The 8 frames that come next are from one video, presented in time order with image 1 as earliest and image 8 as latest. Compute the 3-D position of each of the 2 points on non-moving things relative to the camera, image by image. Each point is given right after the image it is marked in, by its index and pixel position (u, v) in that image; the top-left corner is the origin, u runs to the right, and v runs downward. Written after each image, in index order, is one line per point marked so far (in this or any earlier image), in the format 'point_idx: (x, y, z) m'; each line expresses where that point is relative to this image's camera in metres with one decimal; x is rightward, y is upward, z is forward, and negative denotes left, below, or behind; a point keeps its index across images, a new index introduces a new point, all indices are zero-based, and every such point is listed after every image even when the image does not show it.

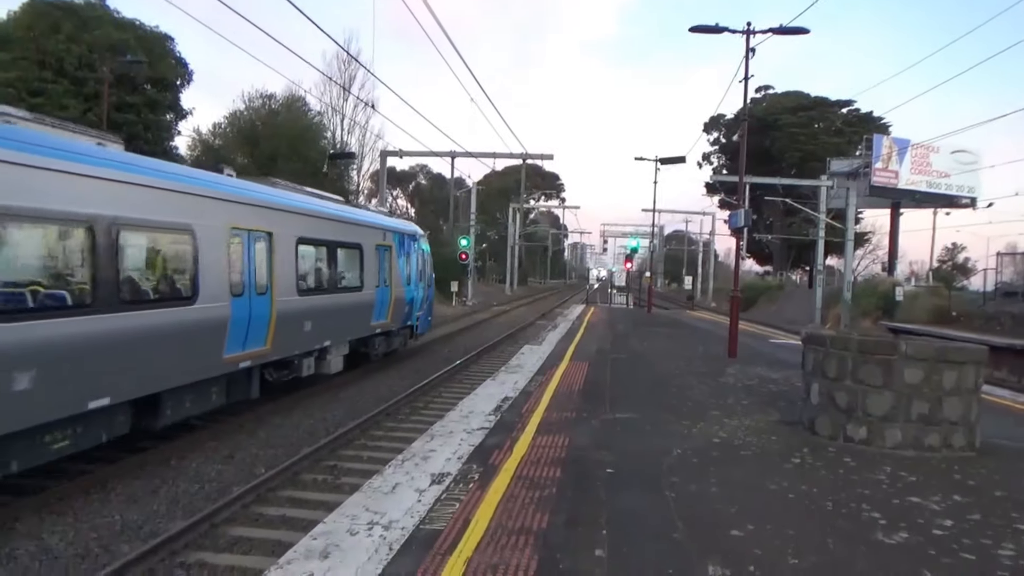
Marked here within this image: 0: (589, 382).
0: (+1.2, -1.4, +11.2) m
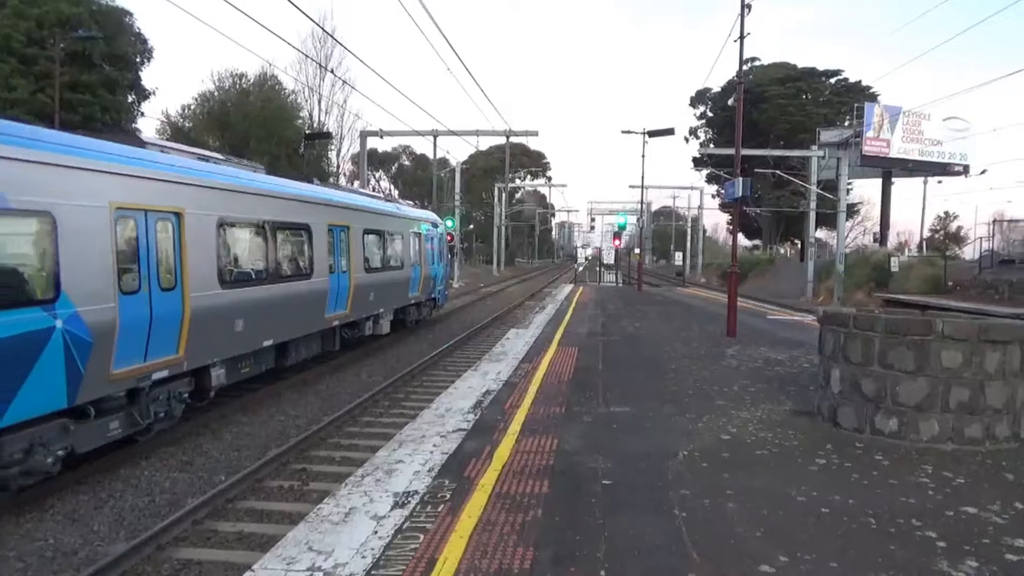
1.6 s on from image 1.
0: (+0.9, -1.1, +10.3) m
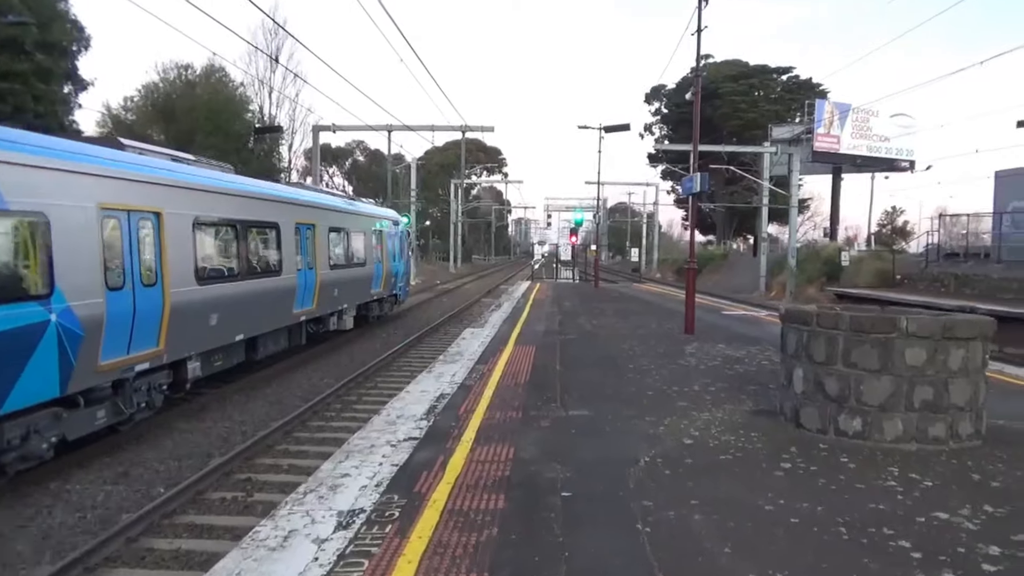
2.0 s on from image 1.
0: (+0.3, -1.1, +10.0) m
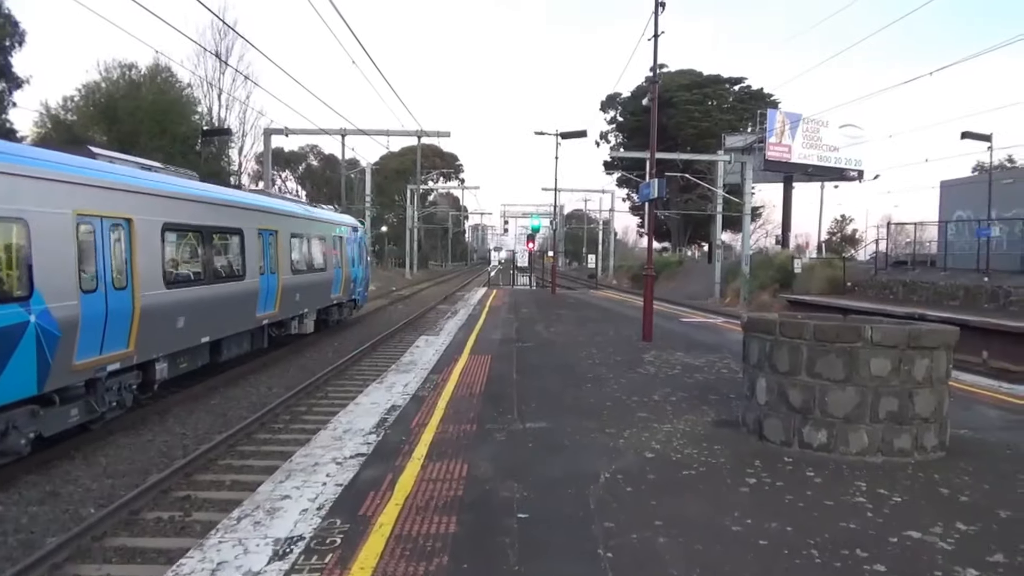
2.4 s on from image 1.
0: (-0.3, -1.2, +9.7) m
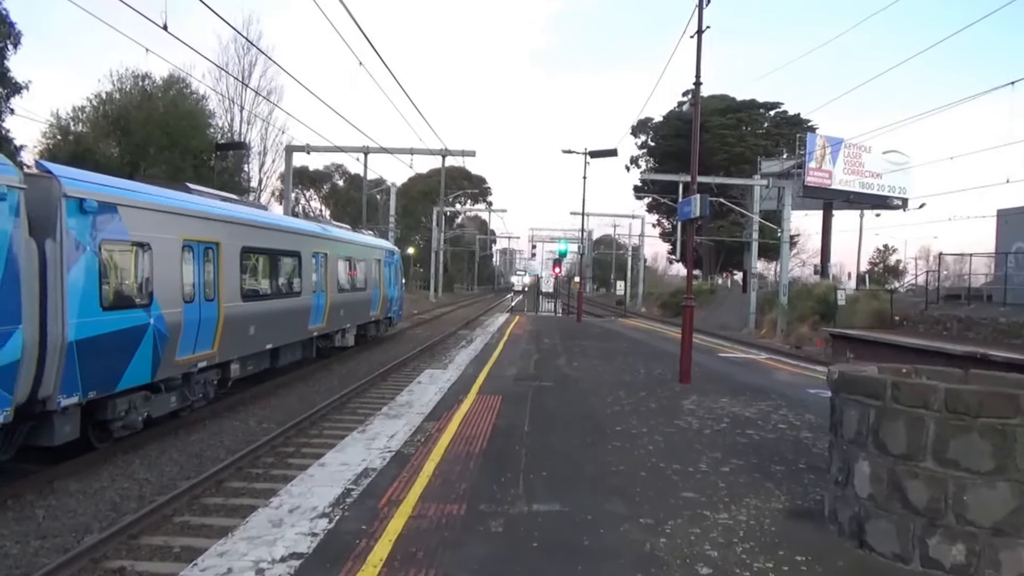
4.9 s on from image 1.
0: (-0.2, -1.5, +7.9) m
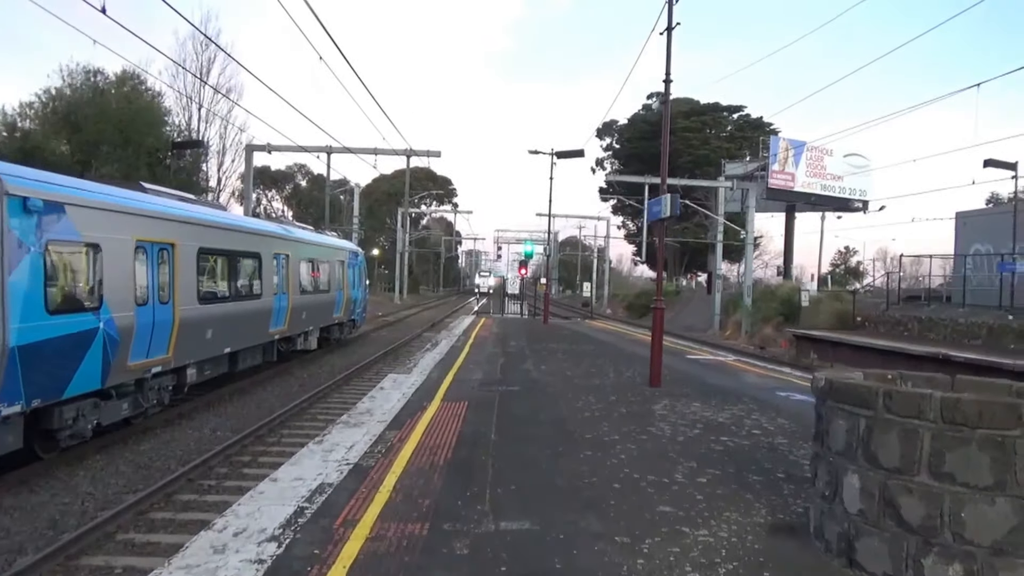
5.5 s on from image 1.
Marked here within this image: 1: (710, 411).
0: (-0.5, -1.6, +7.5) m
1: (+2.5, -1.6, +9.5) m
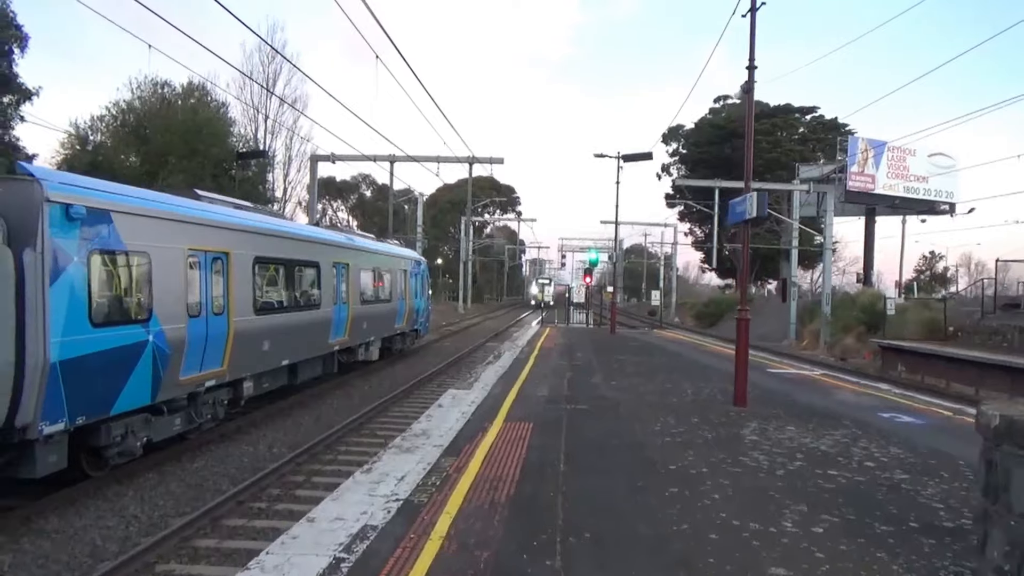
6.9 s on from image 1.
0: (+0.1, -1.6, +6.6) m
1: (+3.3, -1.7, +8.3) m
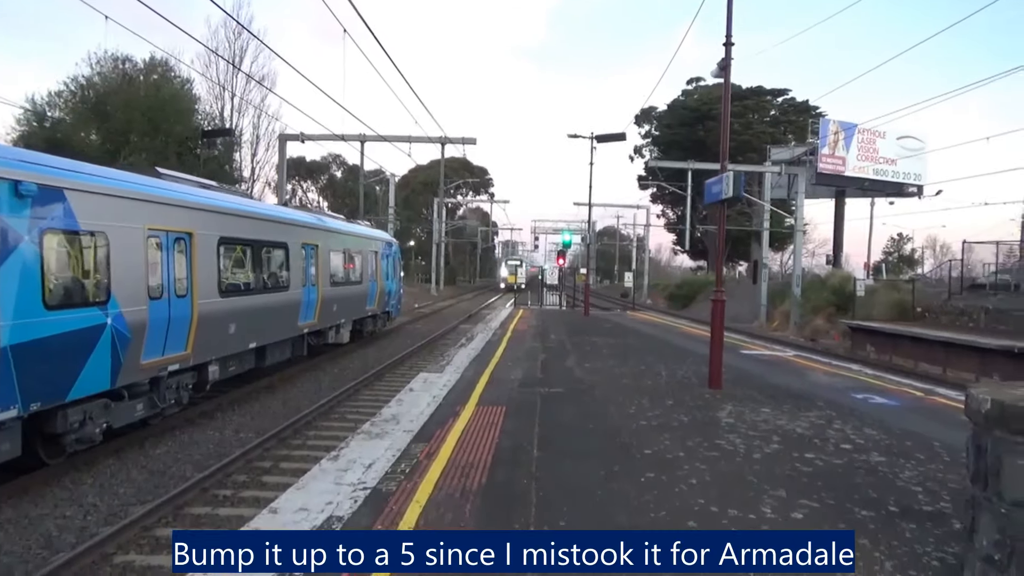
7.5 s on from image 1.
0: (-0.1, -1.5, +6.4) m
1: (+3.0, -1.4, +8.2) m
